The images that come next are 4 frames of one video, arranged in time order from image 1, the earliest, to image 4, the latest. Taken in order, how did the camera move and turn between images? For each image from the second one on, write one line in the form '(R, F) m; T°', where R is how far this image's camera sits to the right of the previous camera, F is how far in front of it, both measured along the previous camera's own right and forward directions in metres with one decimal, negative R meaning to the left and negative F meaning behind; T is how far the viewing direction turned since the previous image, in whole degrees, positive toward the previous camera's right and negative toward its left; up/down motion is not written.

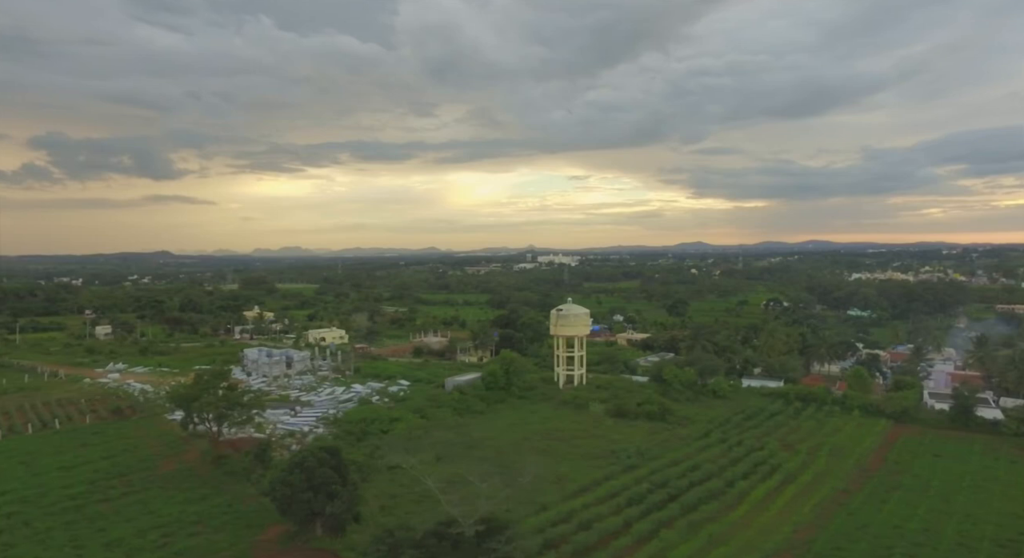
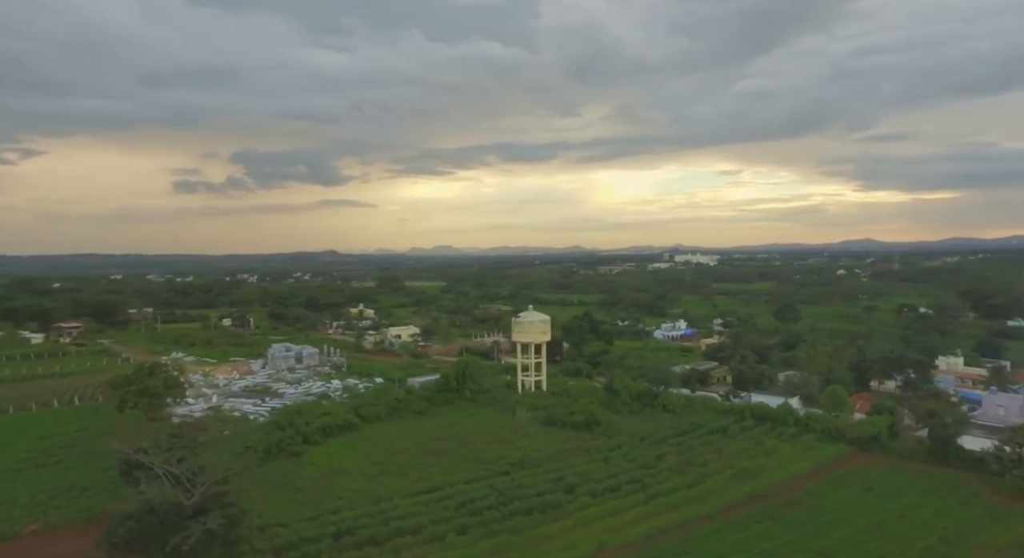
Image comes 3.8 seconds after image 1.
(+12.3, 0.0) m; -16°
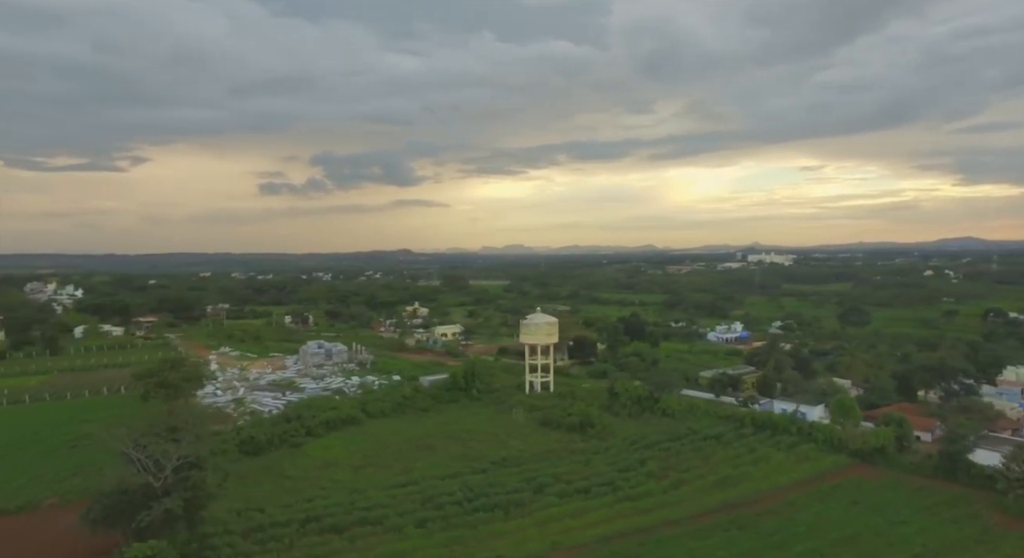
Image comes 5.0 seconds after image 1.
(+4.4, -0.4) m; -7°
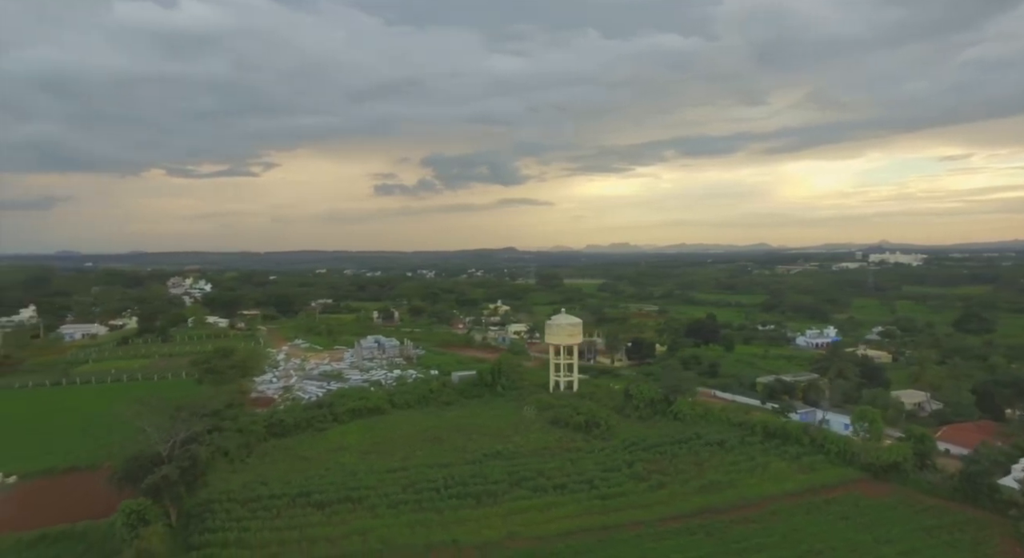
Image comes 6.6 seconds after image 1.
(+5.8, -0.4) m; -11°
